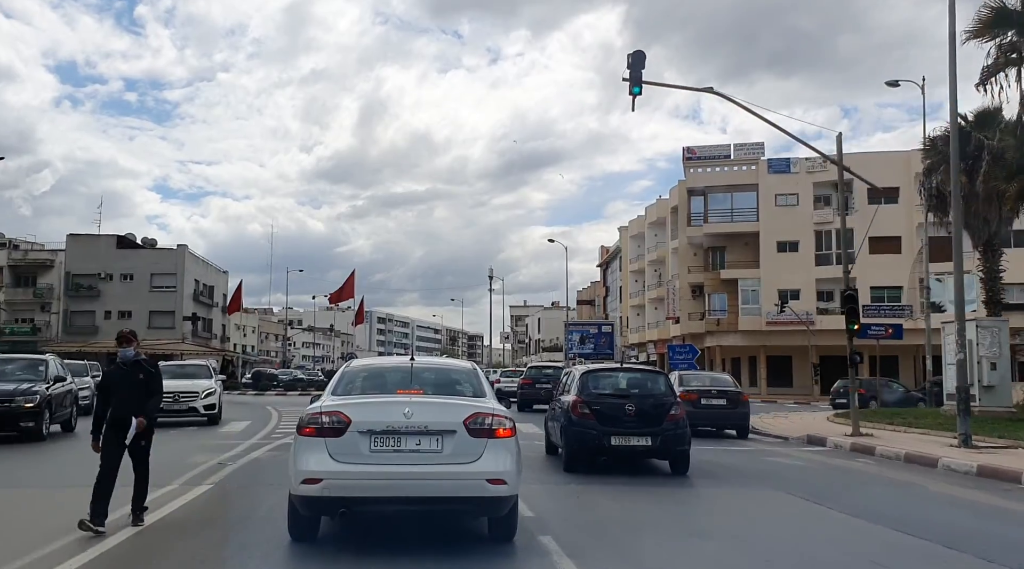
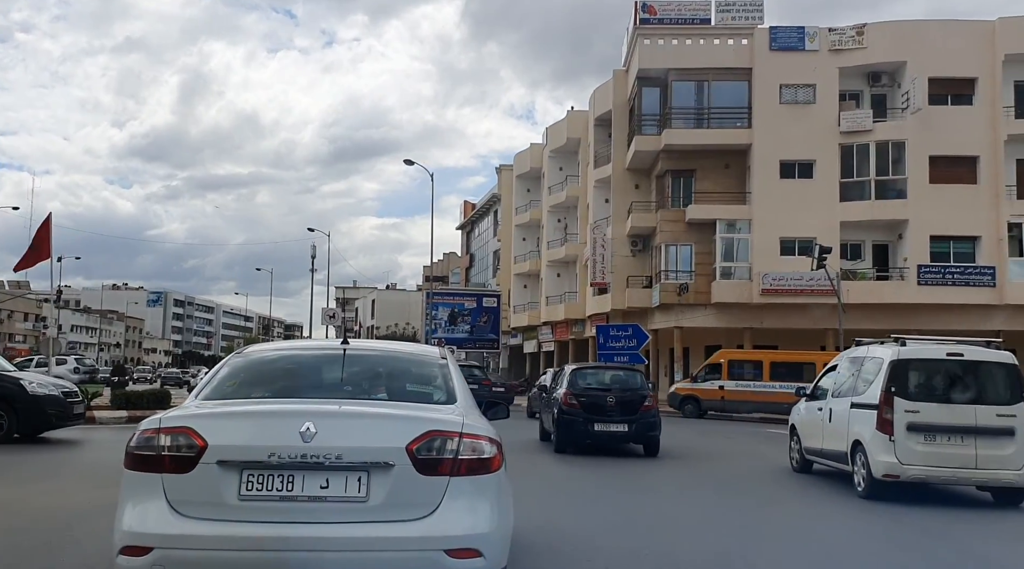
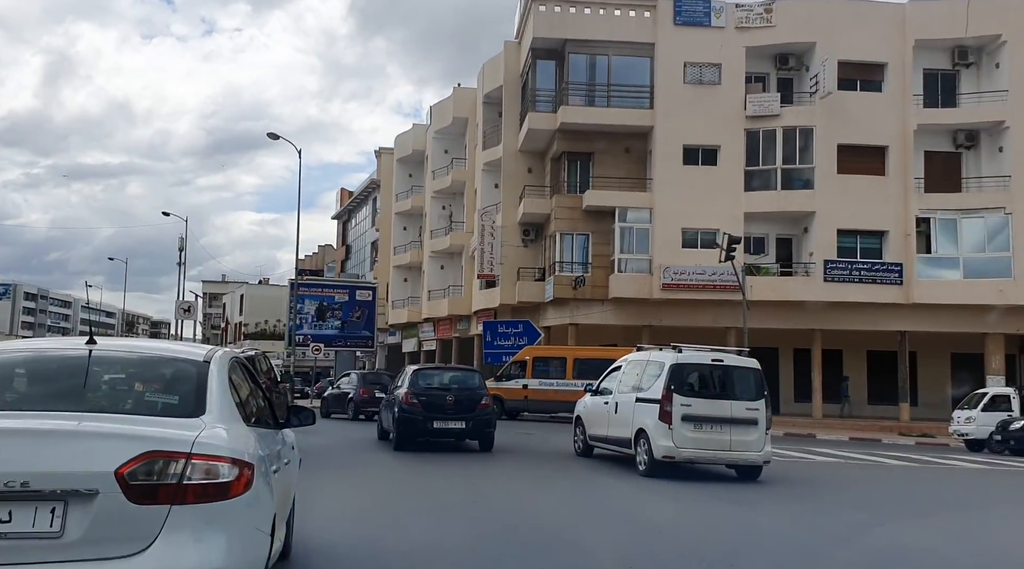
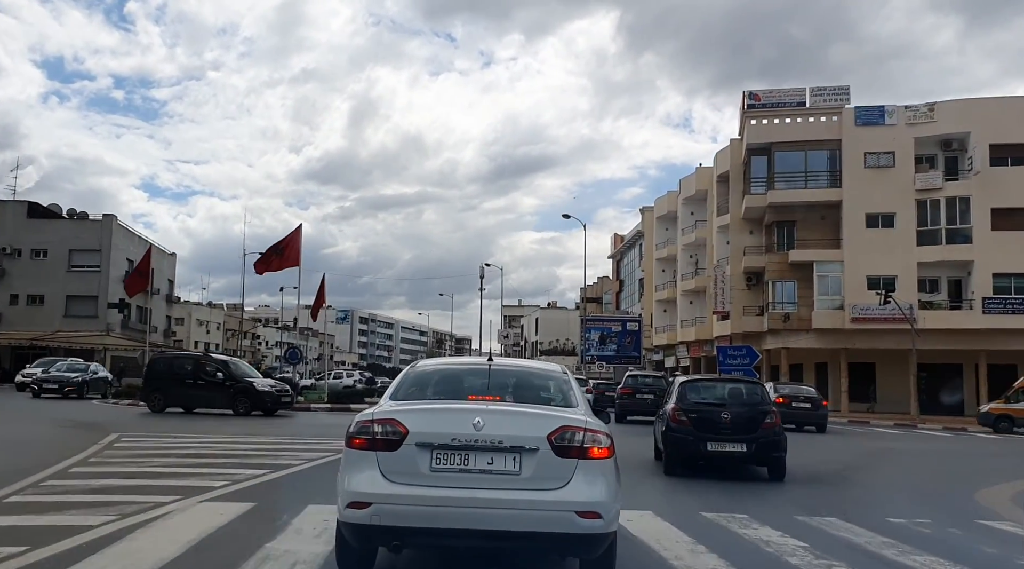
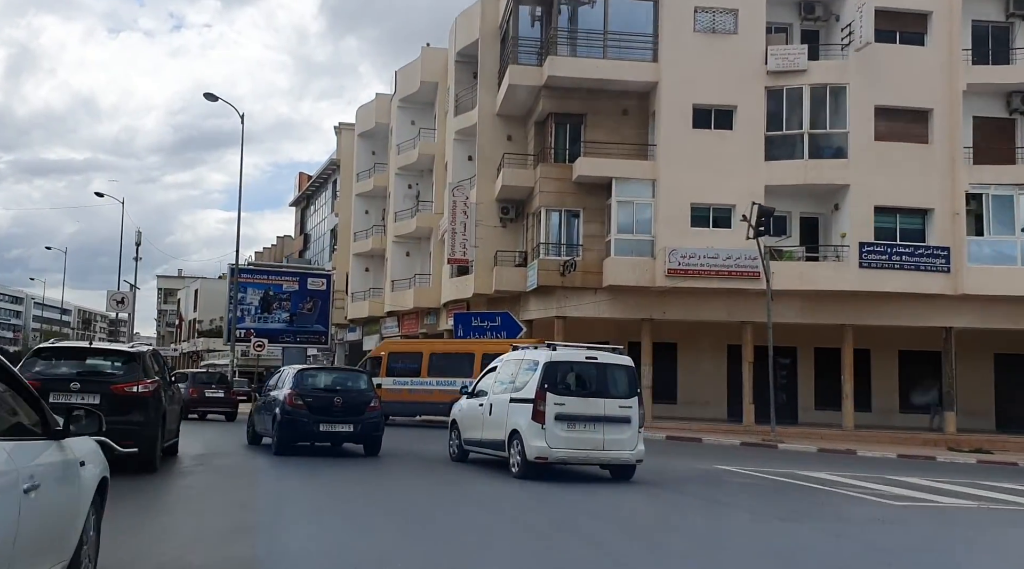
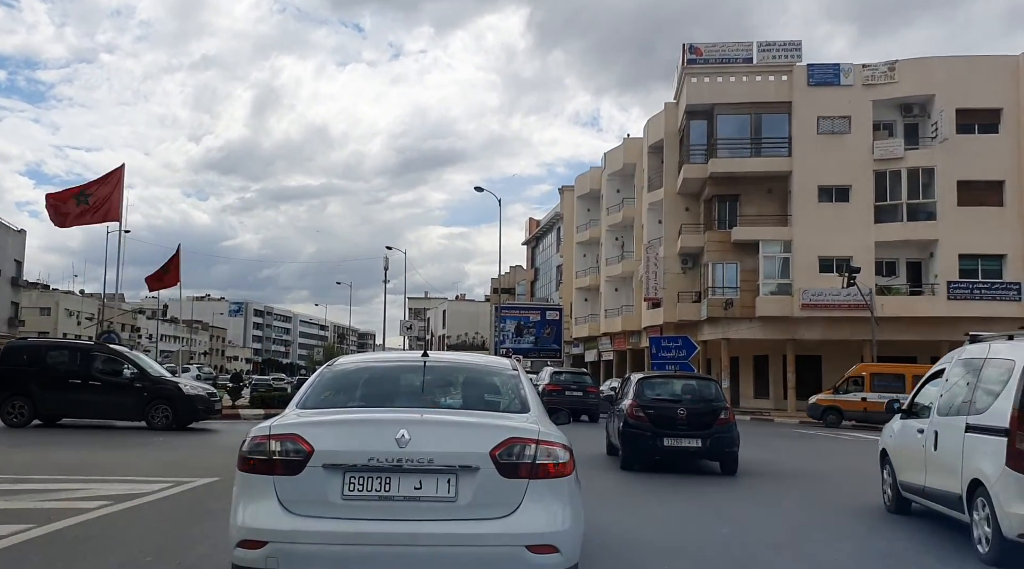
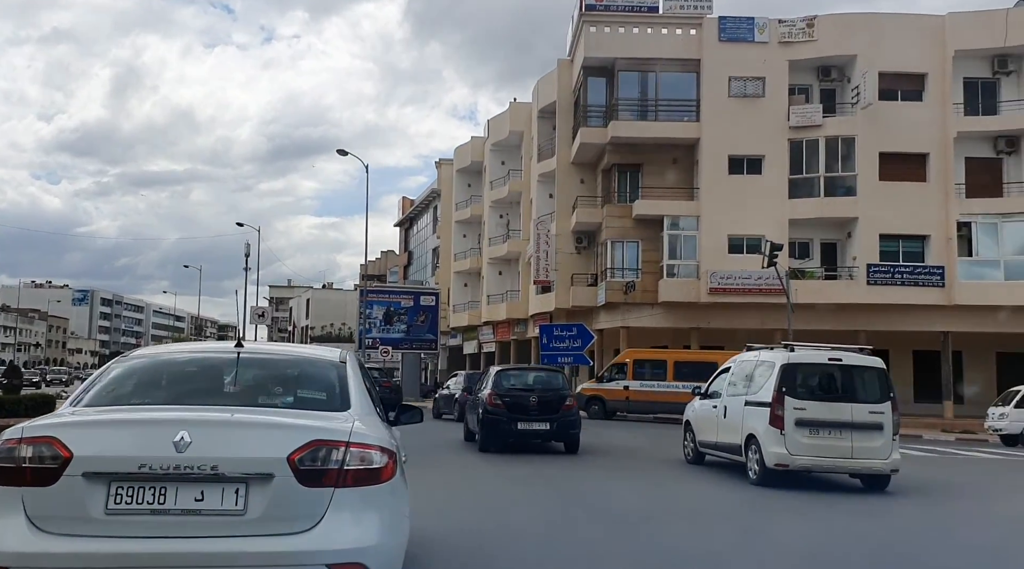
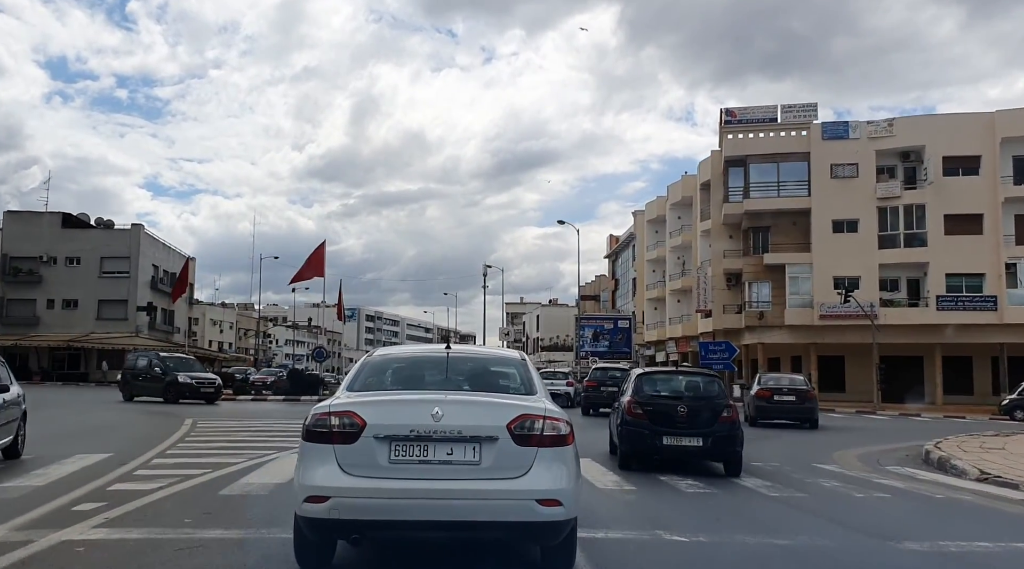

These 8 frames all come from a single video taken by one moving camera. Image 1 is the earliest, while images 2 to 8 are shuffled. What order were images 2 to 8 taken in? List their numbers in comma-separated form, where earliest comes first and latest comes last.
8, 4, 6, 2, 7, 3, 5
